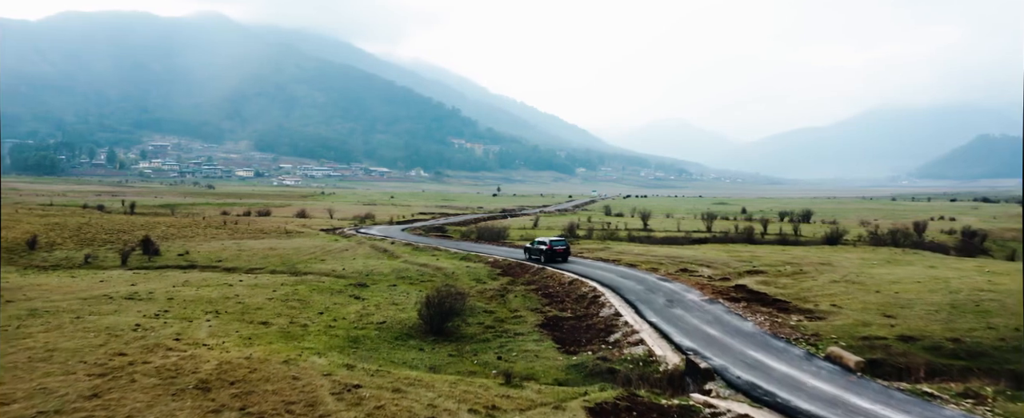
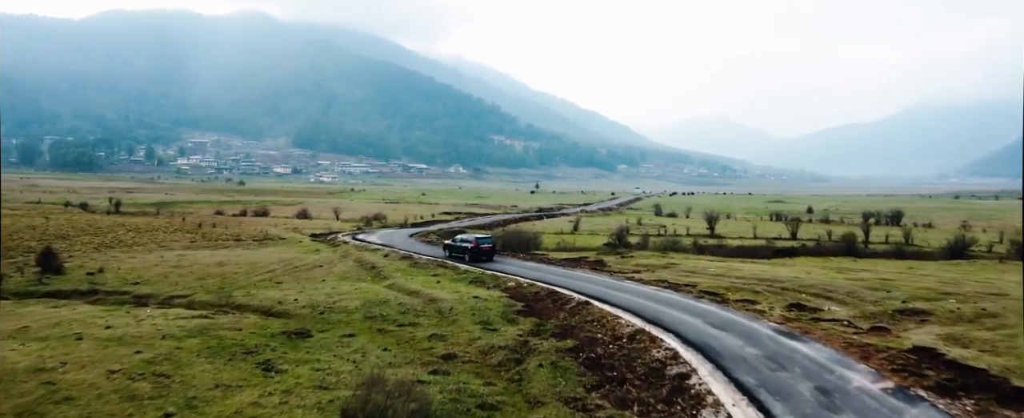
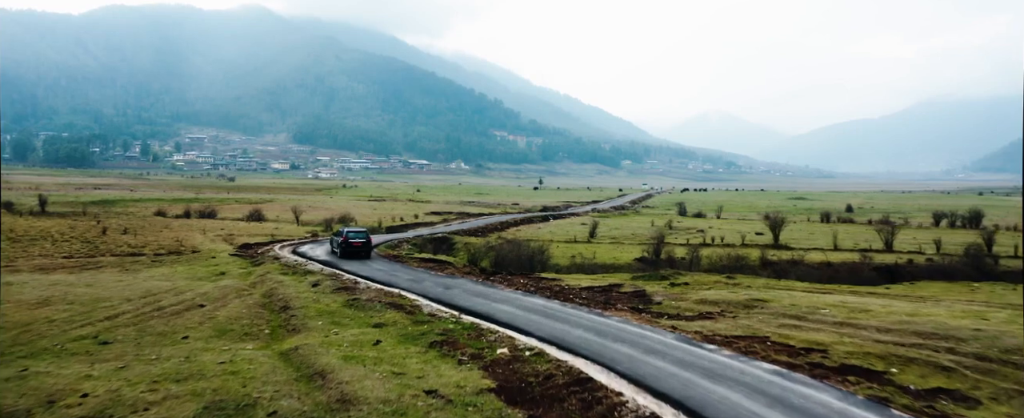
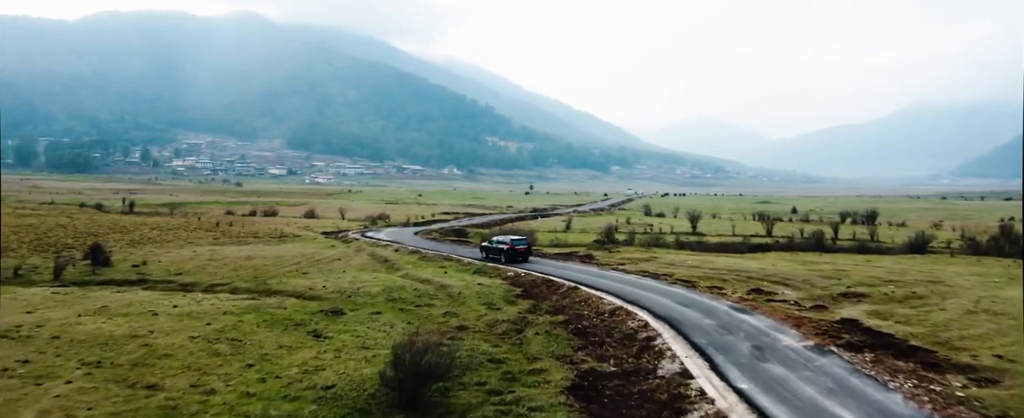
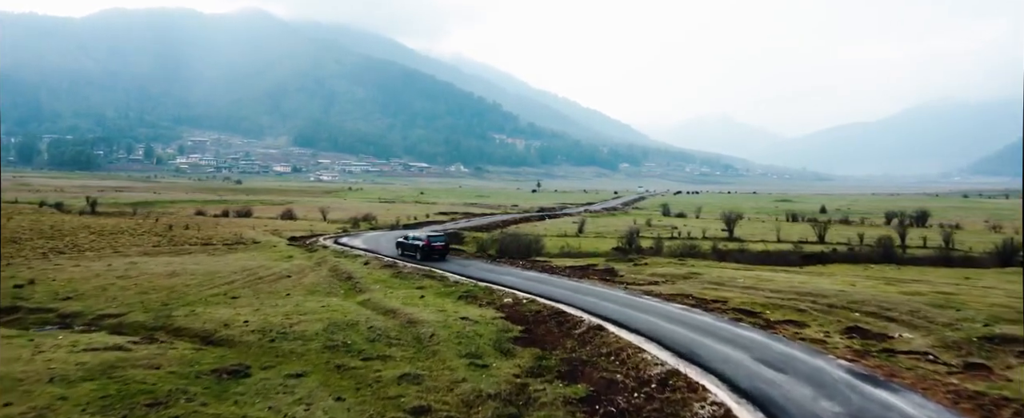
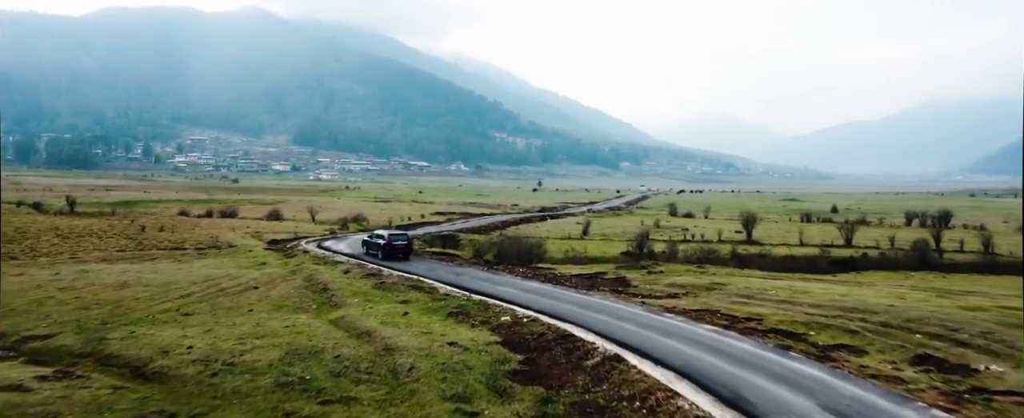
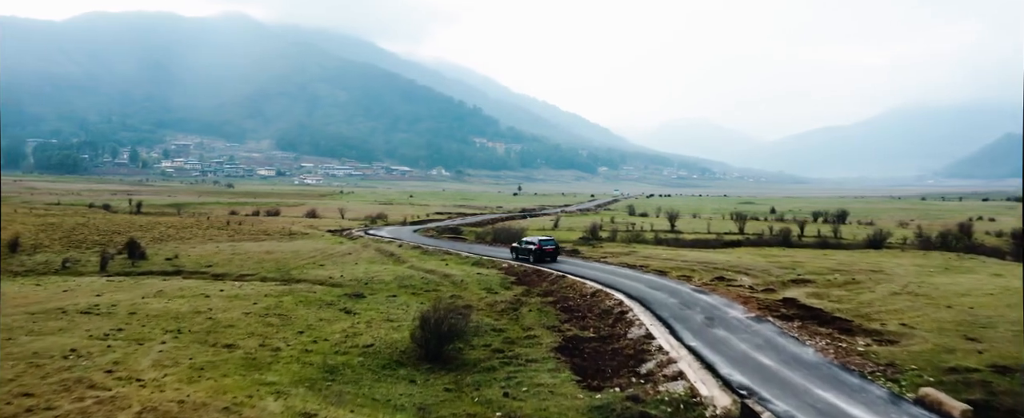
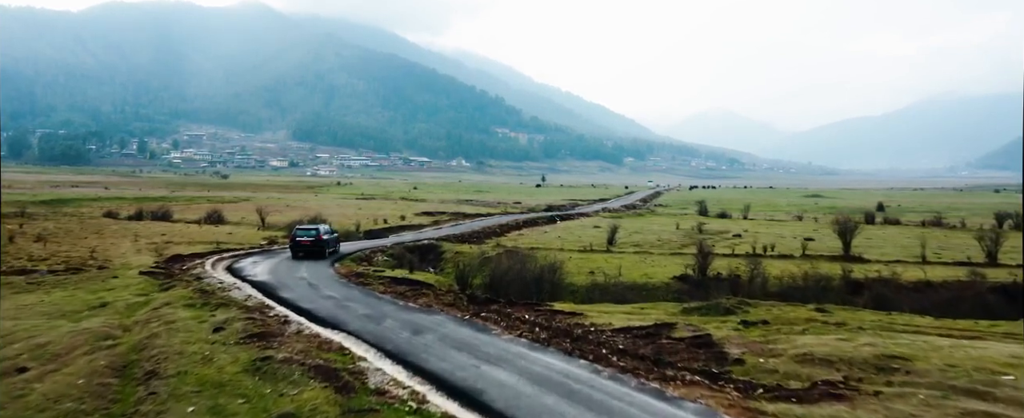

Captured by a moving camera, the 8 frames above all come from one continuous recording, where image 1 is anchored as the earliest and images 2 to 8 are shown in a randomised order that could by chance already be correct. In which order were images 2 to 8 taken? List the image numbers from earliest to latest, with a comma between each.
7, 4, 2, 5, 6, 3, 8
